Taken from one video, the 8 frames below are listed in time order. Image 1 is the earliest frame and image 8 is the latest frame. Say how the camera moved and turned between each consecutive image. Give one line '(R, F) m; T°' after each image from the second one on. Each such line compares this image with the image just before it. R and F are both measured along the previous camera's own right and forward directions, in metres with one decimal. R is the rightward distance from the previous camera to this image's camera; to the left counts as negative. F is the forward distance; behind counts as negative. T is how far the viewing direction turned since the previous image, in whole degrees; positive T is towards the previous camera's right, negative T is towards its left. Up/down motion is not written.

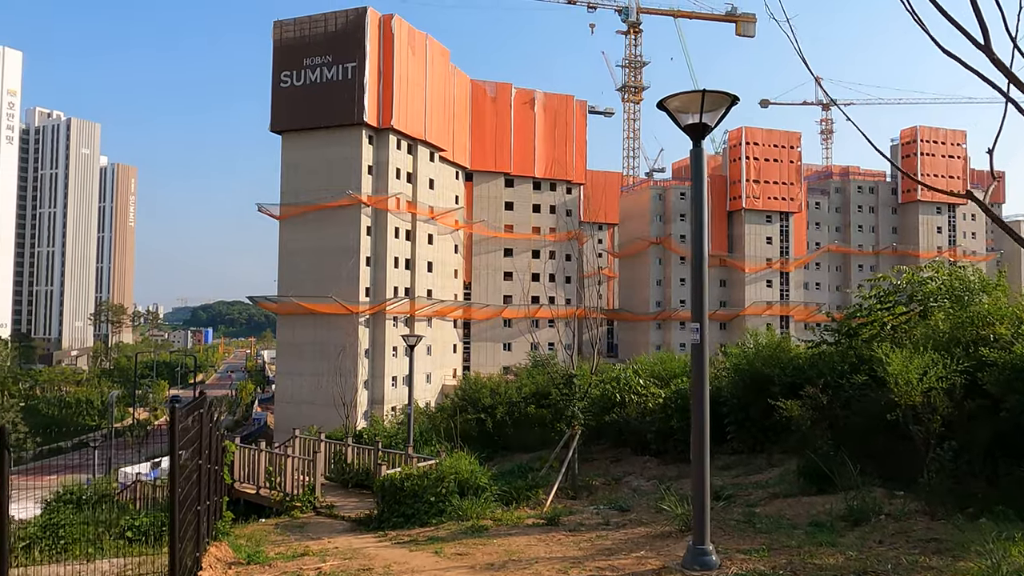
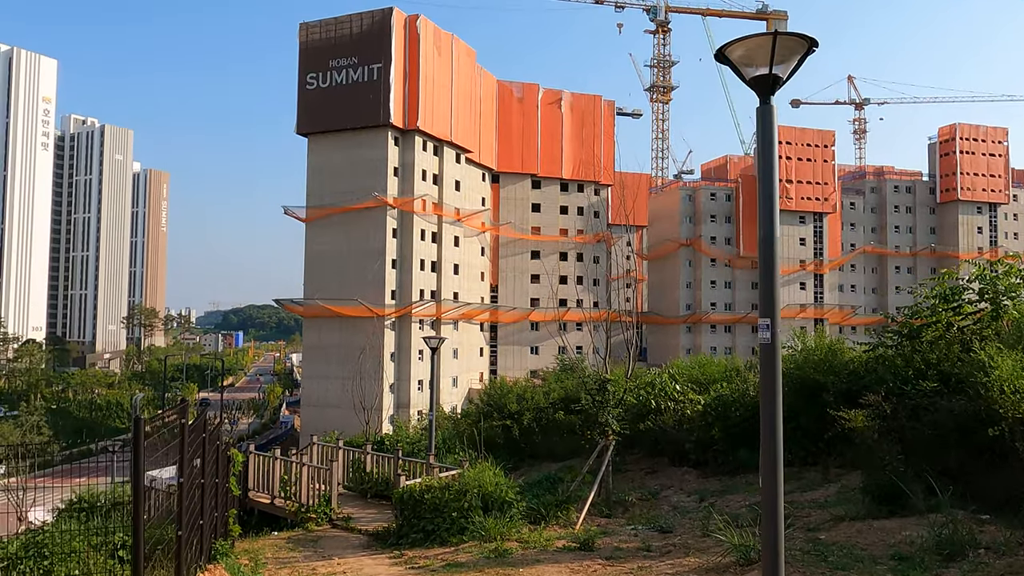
(0.0, +0.7) m; -2°
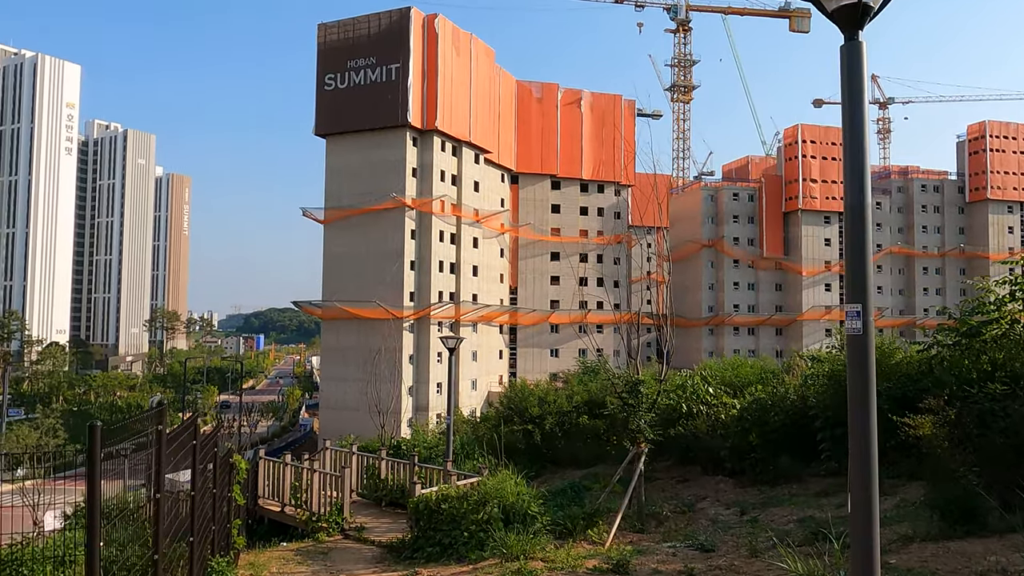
(0.0, +0.6) m; -1°
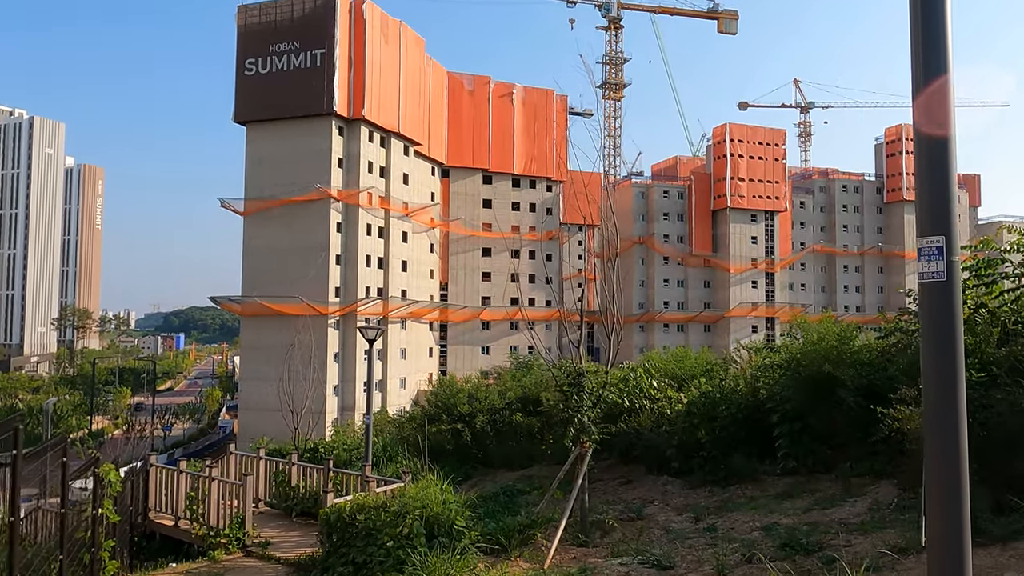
(+0.1, +1.0) m; +5°
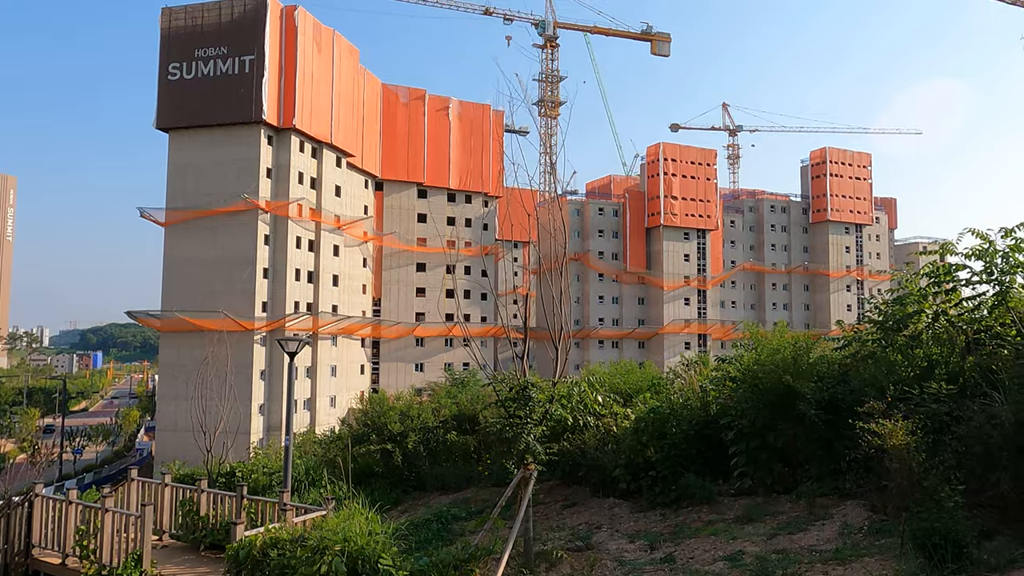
(0.0, +0.7) m; +5°
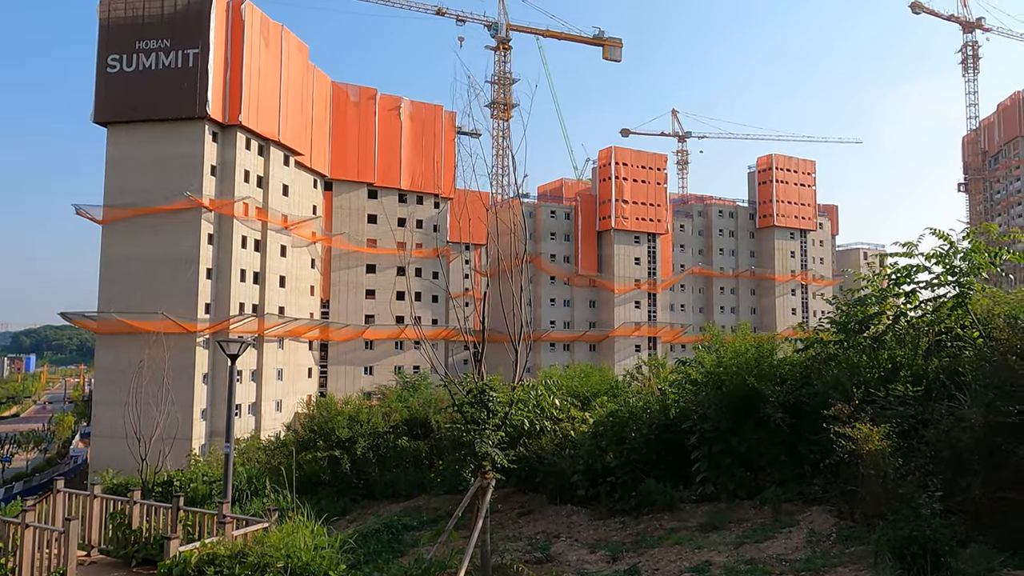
(0.0, +0.3) m; +4°
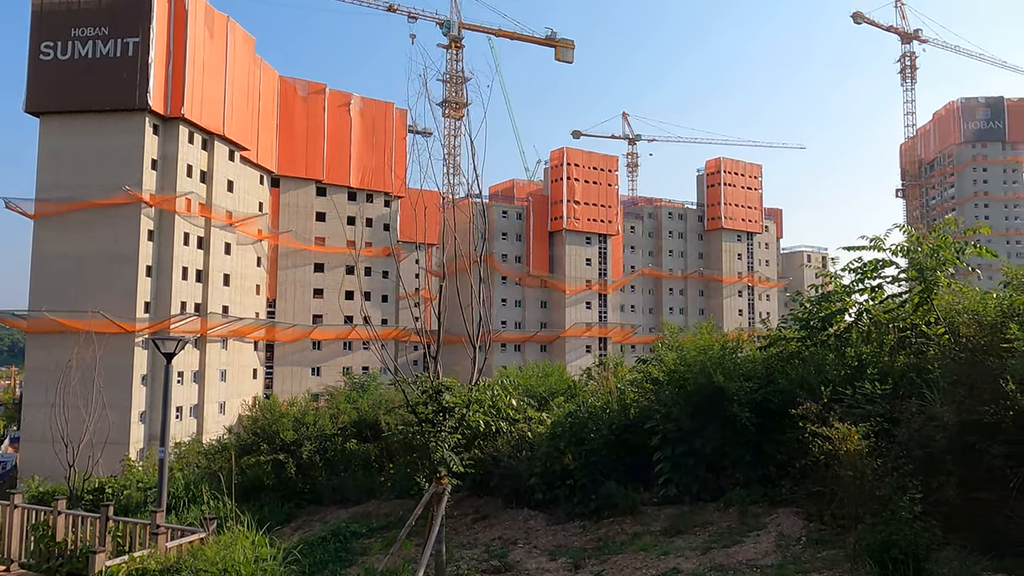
(-0.1, +0.3) m; +4°
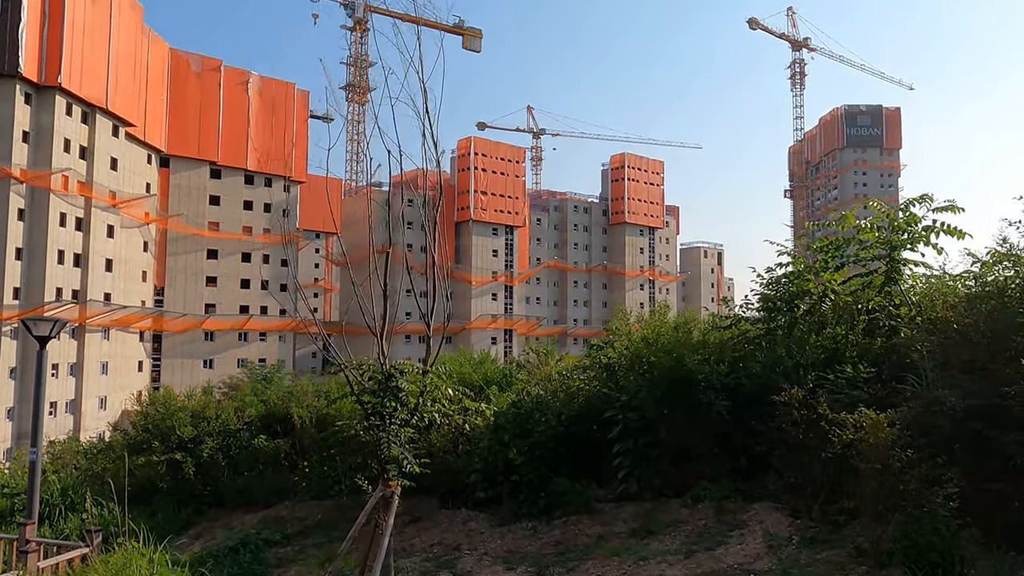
(-0.4, +0.8) m; +7°
